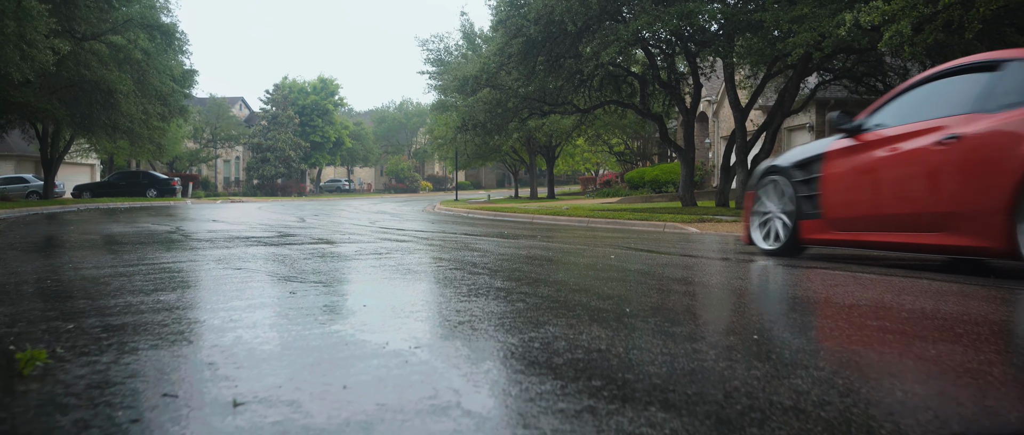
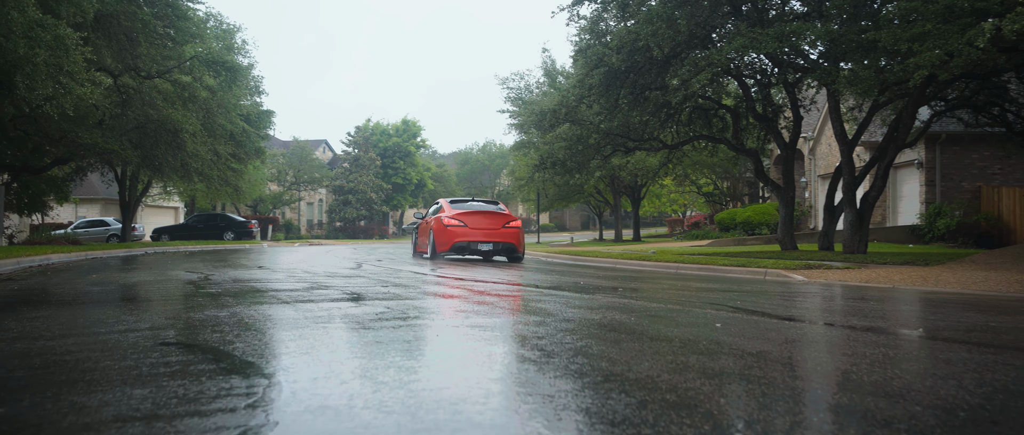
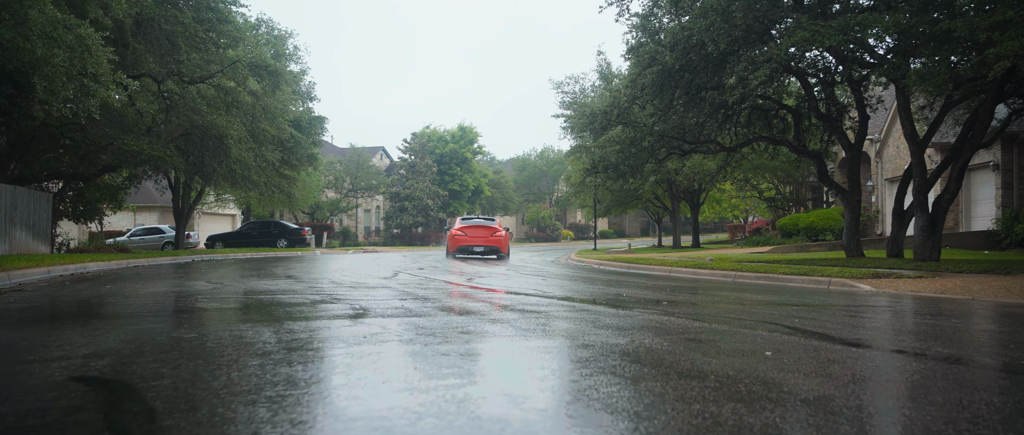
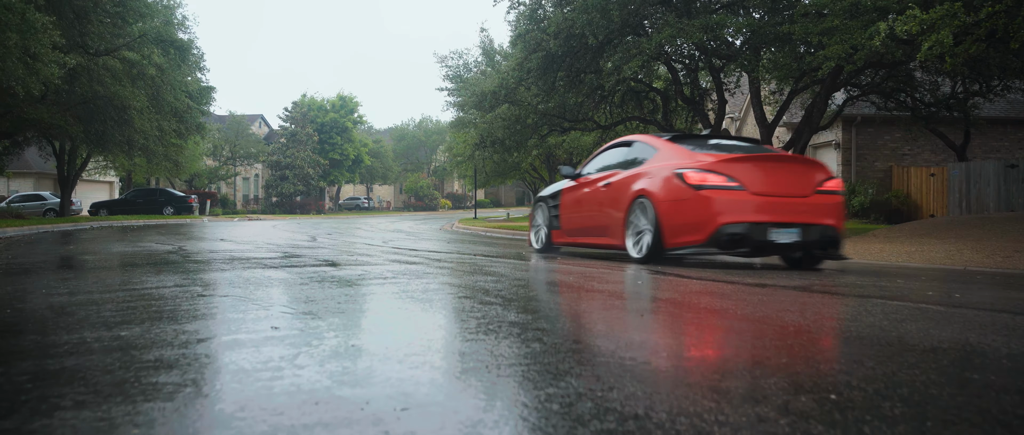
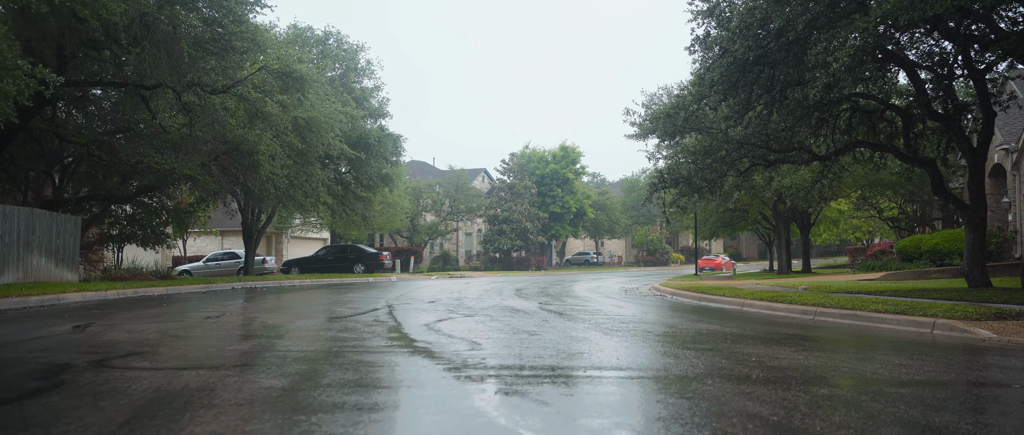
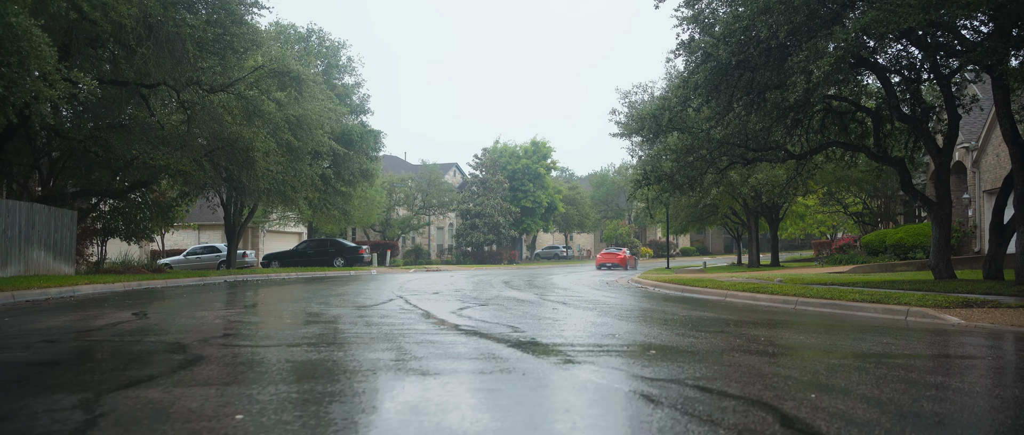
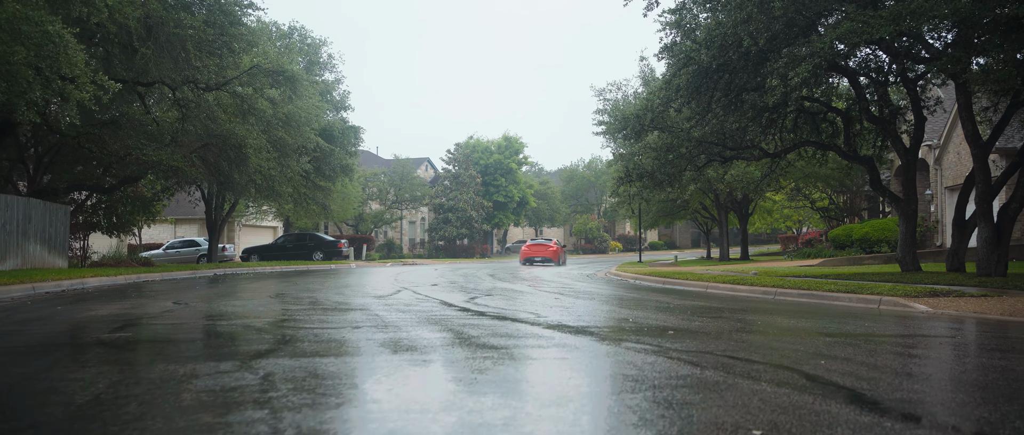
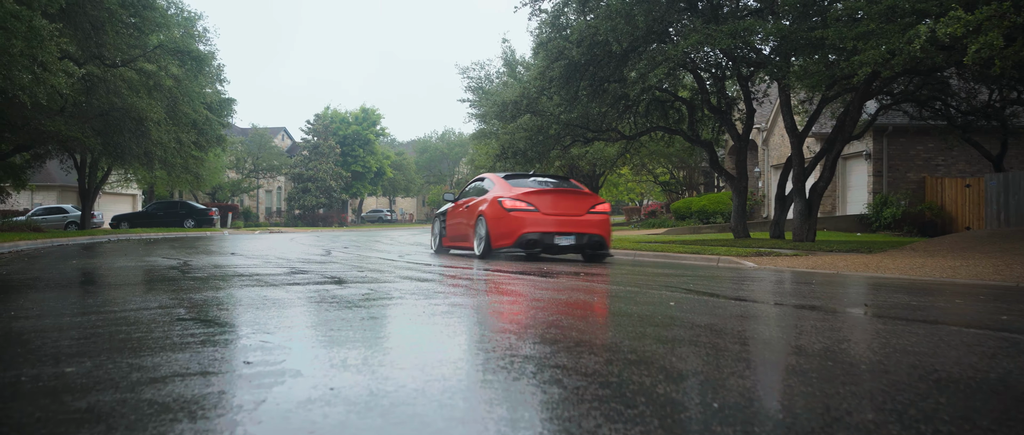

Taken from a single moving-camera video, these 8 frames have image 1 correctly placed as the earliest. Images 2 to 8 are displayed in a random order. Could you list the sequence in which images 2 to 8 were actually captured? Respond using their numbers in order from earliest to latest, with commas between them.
4, 8, 2, 3, 7, 6, 5
